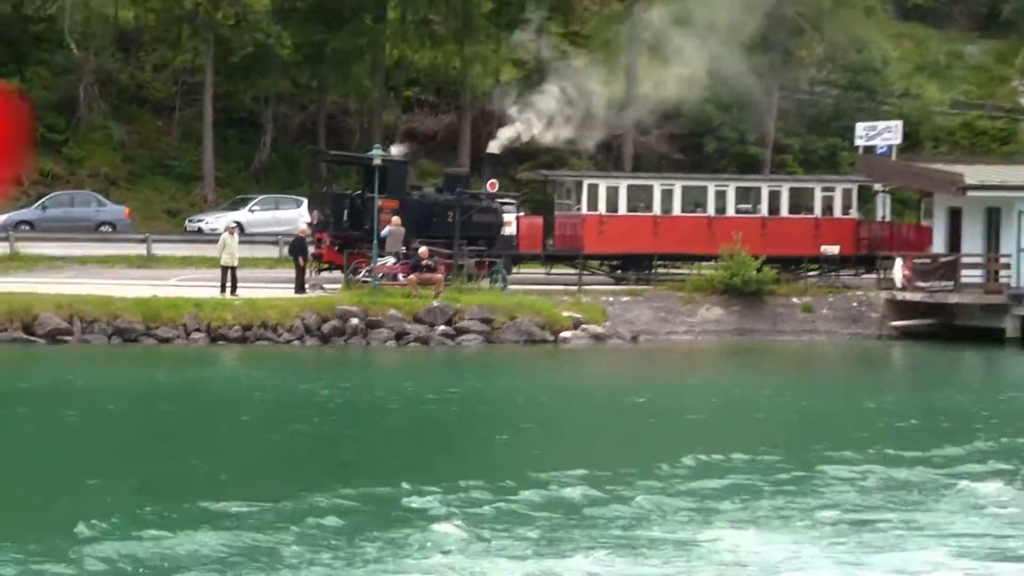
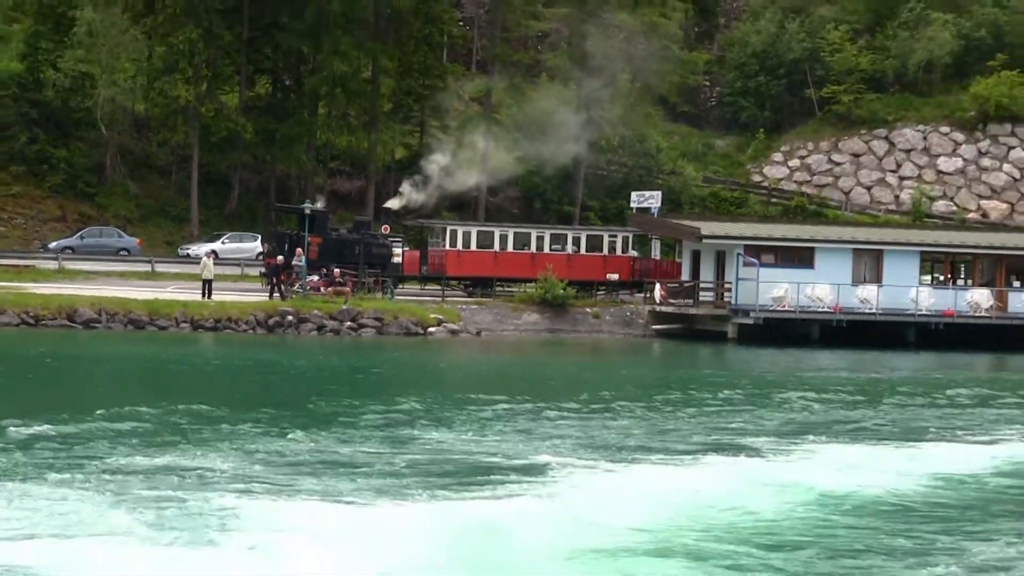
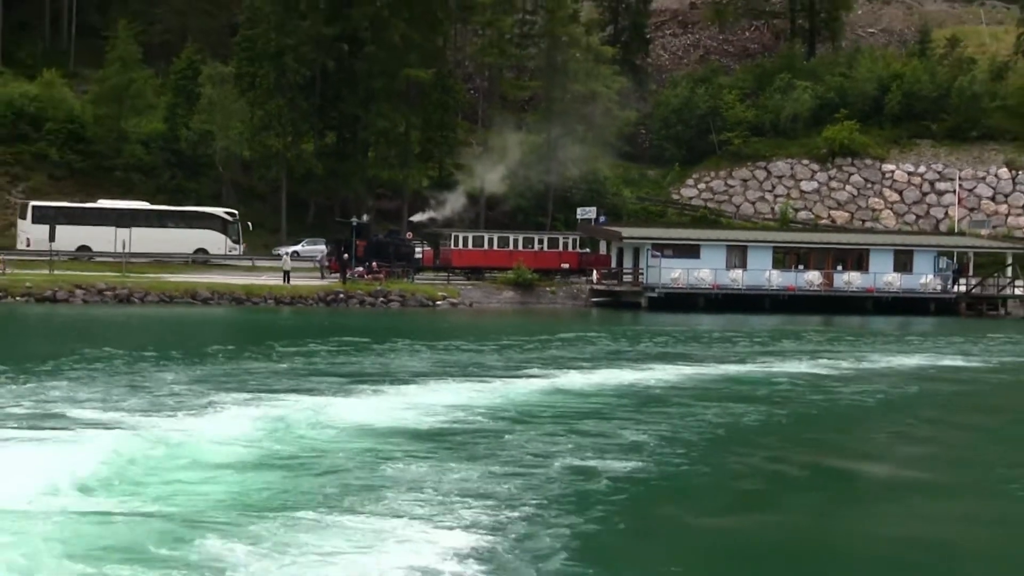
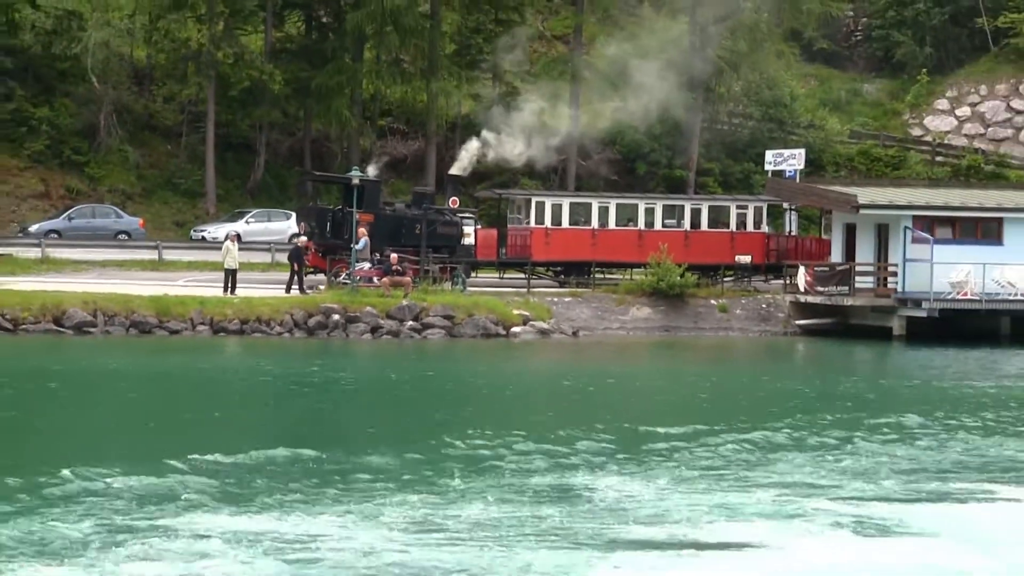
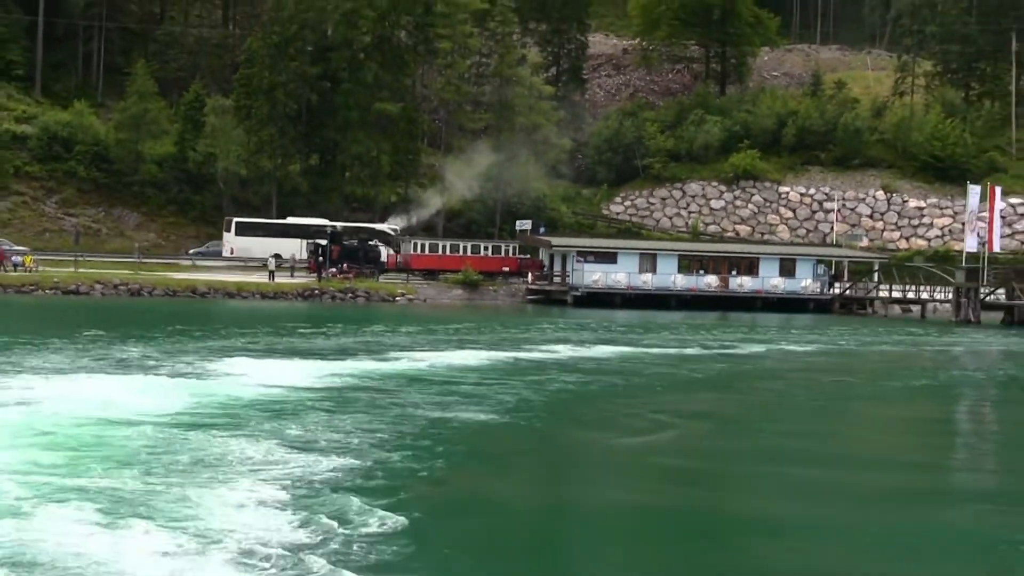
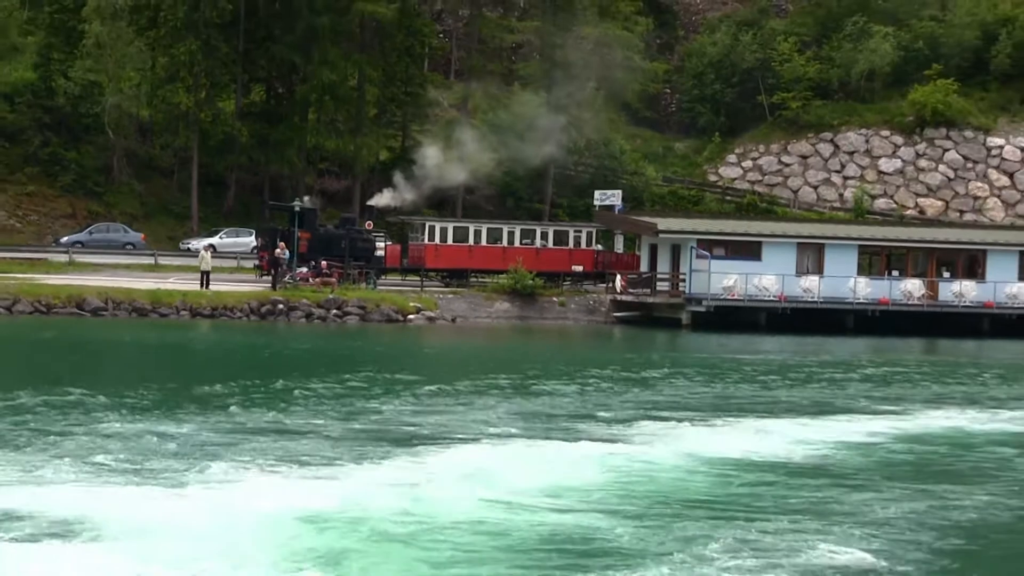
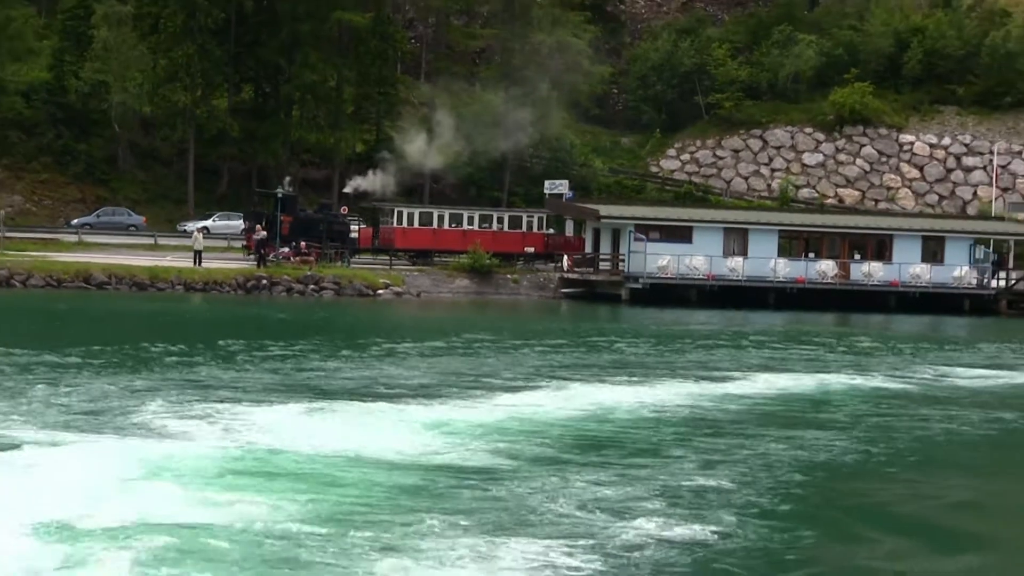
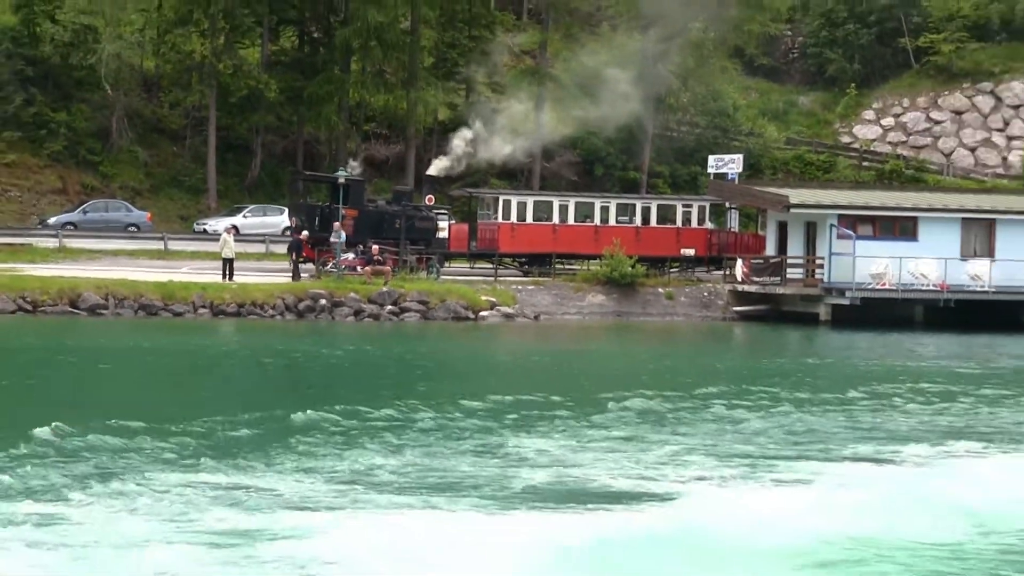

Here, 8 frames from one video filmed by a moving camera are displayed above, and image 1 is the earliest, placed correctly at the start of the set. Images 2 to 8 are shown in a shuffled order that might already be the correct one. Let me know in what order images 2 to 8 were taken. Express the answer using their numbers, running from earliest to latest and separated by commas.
4, 8, 2, 6, 7, 3, 5
